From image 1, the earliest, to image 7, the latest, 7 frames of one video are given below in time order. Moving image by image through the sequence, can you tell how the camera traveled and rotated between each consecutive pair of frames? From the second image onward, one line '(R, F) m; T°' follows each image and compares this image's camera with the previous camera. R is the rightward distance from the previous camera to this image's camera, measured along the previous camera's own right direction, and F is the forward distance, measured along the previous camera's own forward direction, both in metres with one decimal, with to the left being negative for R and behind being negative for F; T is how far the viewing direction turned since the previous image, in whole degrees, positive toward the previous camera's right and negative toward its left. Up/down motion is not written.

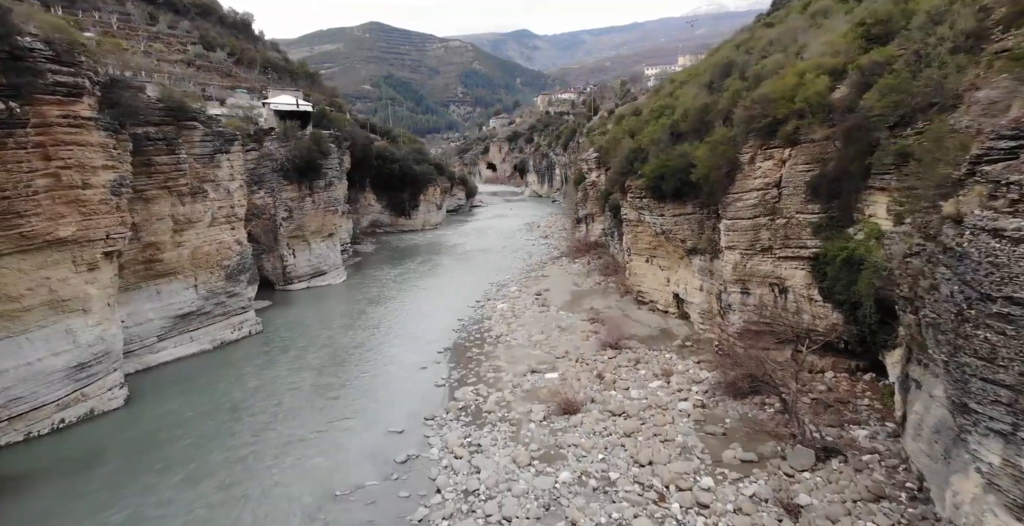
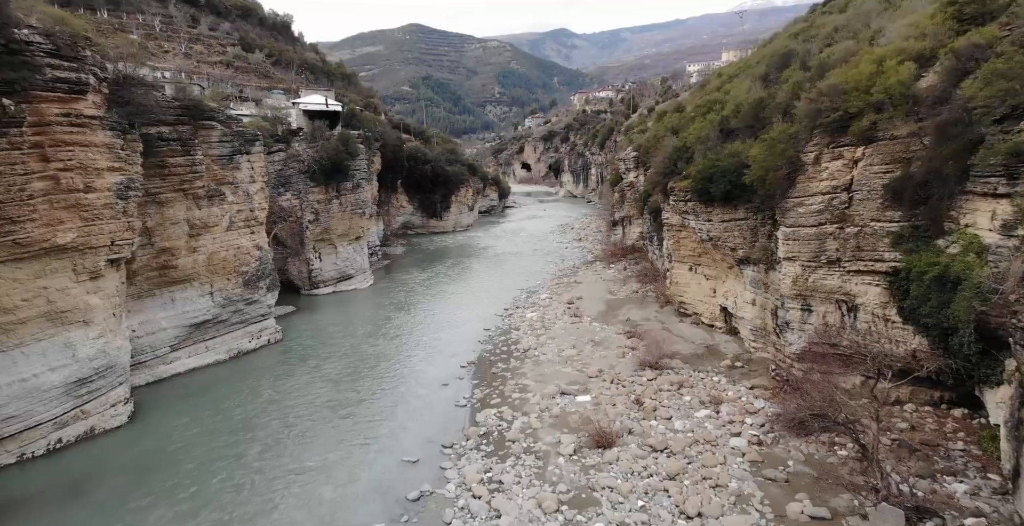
(+0.1, +1.3) m; -3°
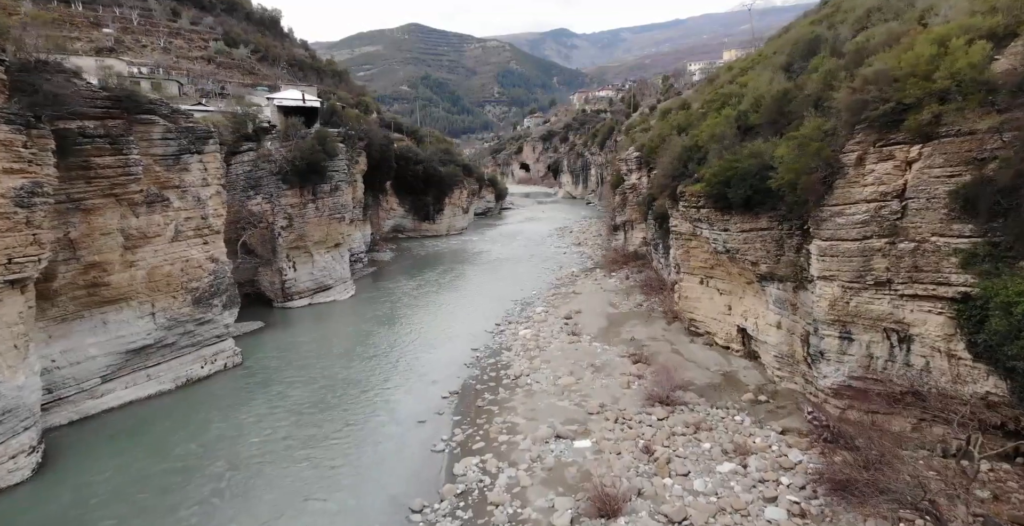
(+0.3, +2.1) m; 0°
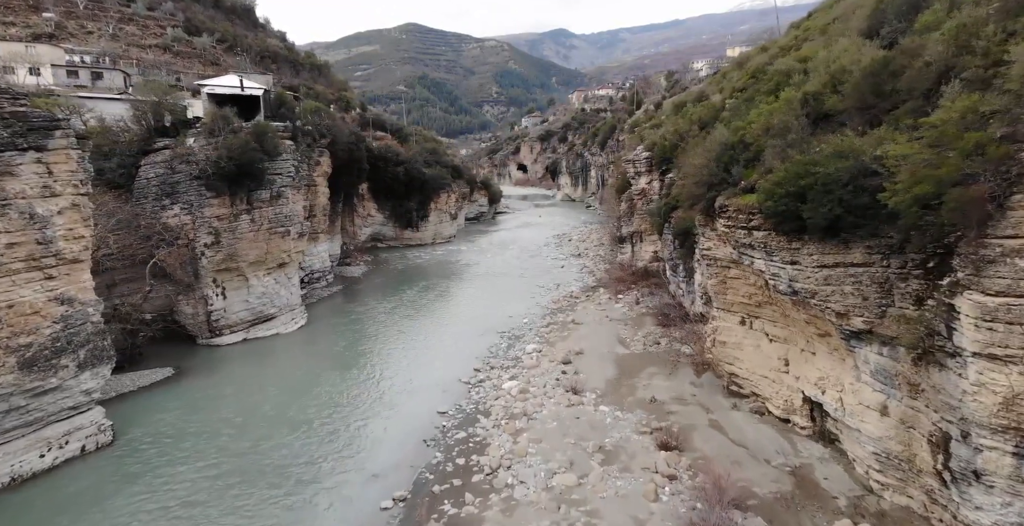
(+0.4, +4.5) m; 0°
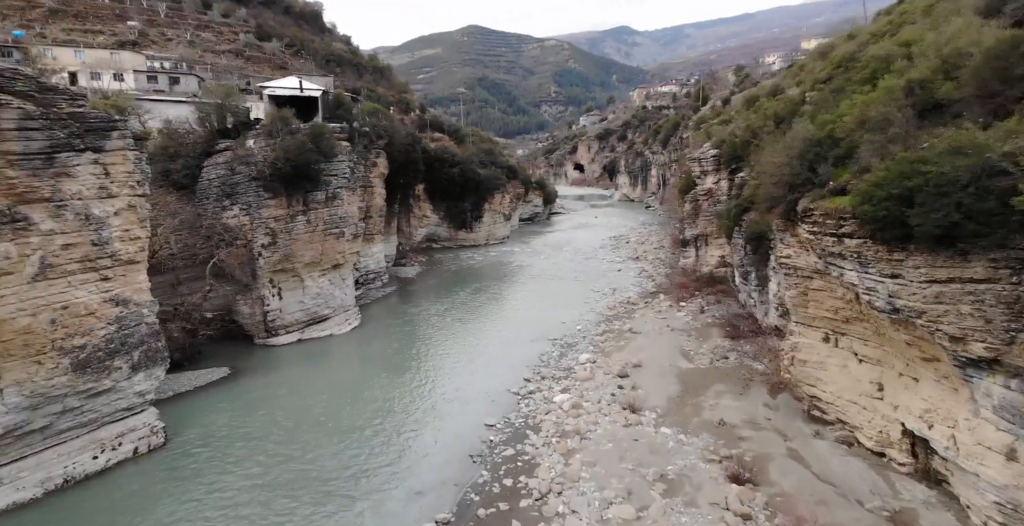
(0.0, +0.8) m; -6°
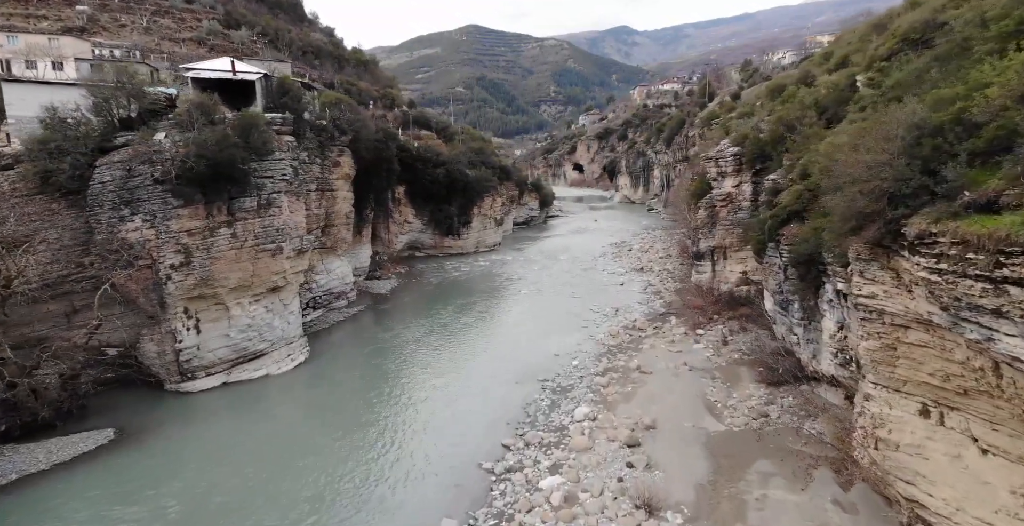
(+0.5, +3.7) m; 0°
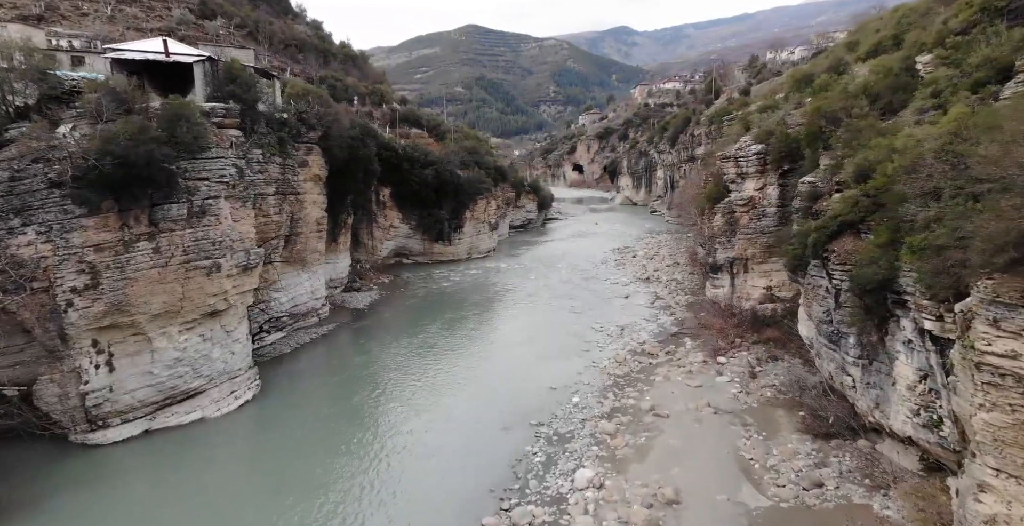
(+0.3, +2.7) m; 0°
